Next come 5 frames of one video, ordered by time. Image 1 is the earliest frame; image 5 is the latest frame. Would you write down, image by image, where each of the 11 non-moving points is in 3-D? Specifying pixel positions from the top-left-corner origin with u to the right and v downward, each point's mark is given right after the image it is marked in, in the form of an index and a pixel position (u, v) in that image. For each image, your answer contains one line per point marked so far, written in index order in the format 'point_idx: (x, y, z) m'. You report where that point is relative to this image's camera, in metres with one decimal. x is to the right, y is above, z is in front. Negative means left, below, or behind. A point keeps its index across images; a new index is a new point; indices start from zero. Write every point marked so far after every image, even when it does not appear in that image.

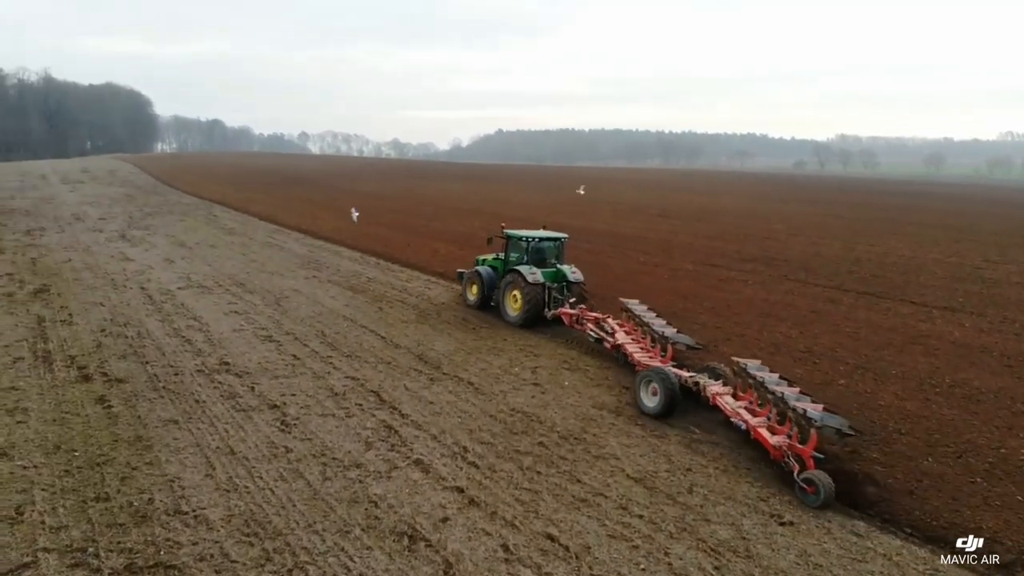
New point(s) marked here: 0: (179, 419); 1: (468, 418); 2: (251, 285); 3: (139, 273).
0: (-3.1, -1.2, +8.2) m
1: (-0.4, -1.2, +8.0) m
2: (-4.7, +0.1, +15.7) m
3: (-7.4, +0.3, +17.2) m
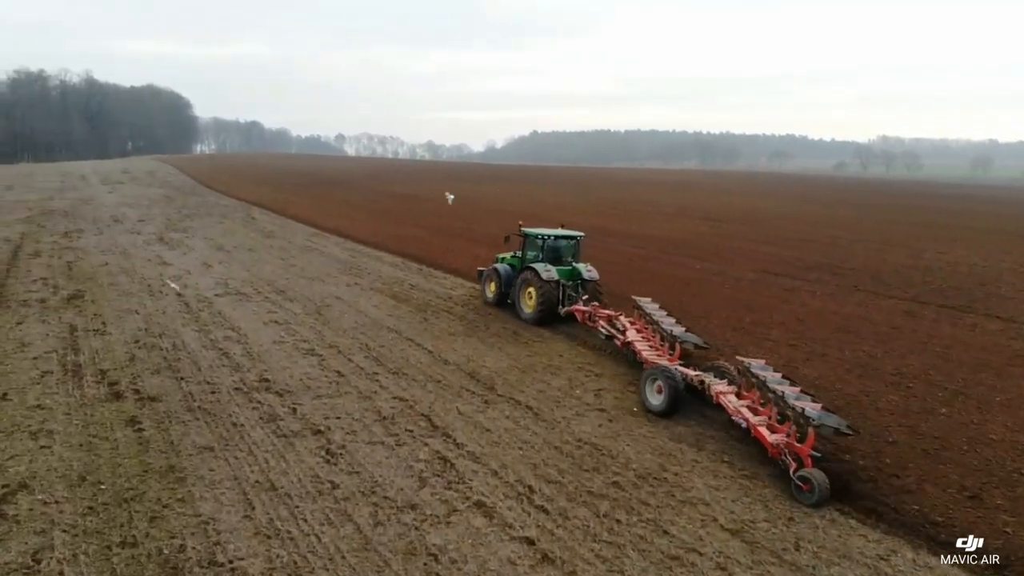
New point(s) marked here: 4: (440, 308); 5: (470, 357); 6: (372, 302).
0: (-2.6, -1.4, +7.5) m
1: (+0.2, -1.3, +7.2) m
2: (-3.8, -0.1, +15.0) m
3: (-6.5, +0.2, +16.7) m
4: (-1.1, -0.3, +13.8) m
5: (-0.5, -0.8, +10.5) m
6: (-2.3, -0.2, +14.1) m
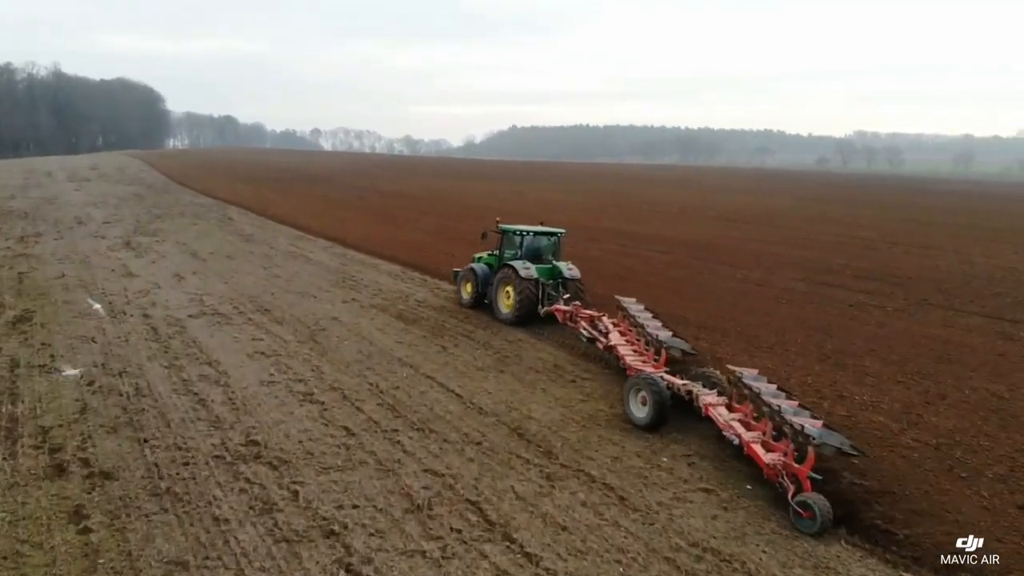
0: (-2.0, -1.7, +5.4) m
1: (+0.7, -1.7, +5.2) m
2: (-3.5, -0.4, +12.9) m
3: (-6.1, -0.1, +14.4) m
4: (-0.7, -0.5, +11.7) m
5: (0.0, -1.1, +8.4) m
6: (-1.9, -0.5, +12.0) m
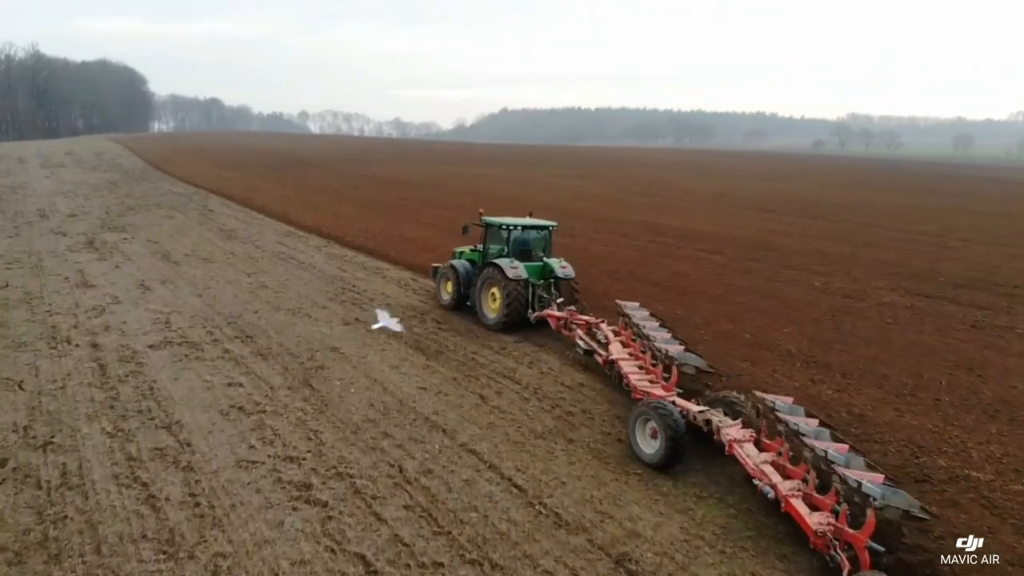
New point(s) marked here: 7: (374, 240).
0: (-1.4, -2.1, +2.8) m
1: (+1.4, -2.0, +2.6) m
2: (-2.9, -0.6, +10.2) m
3: (-5.6, -0.3, +11.8) m
4: (-0.2, -0.8, +9.1) m
5: (+0.6, -1.4, +5.8) m
6: (-1.3, -0.8, +9.4) m
7: (-3.1, +1.1, +19.2) m
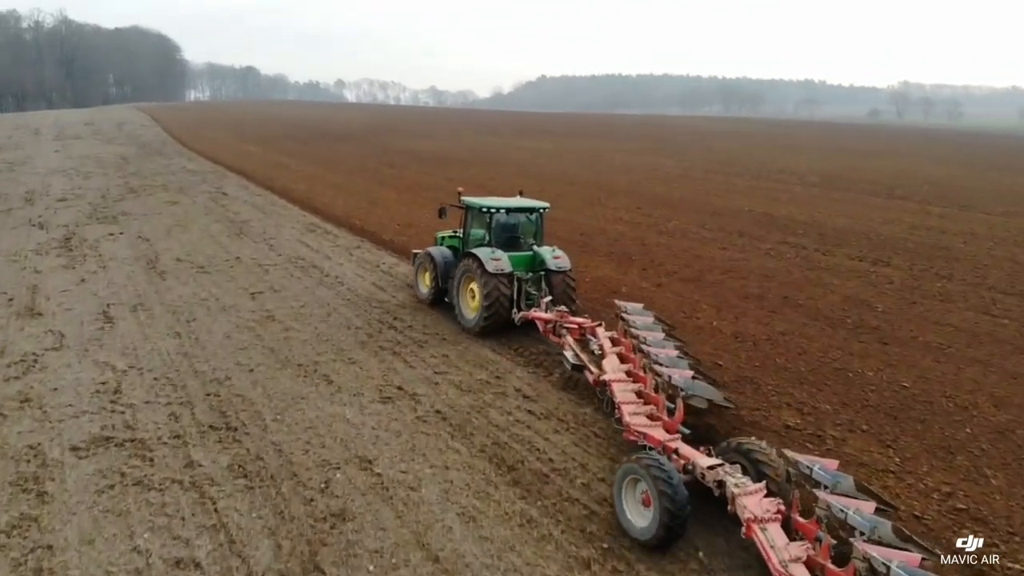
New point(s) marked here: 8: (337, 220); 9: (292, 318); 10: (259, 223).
0: (-0.7, -2.8, -1.1) m
1: (+2.1, -2.8, -1.3) m
2: (-1.9, -1.1, +6.4) m
3: (-4.5, -0.8, +8.0) m
4: (+0.8, -1.4, +5.1) m
5: (+1.4, -2.1, +1.9) m
6: (-0.4, -1.3, +5.5) m
7: (-1.7, +0.9, +15.3) m
8: (-3.3, +1.3, +16.9) m
9: (-2.3, -0.4, +9.5) m
10: (-4.7, +1.2, +16.6) m
